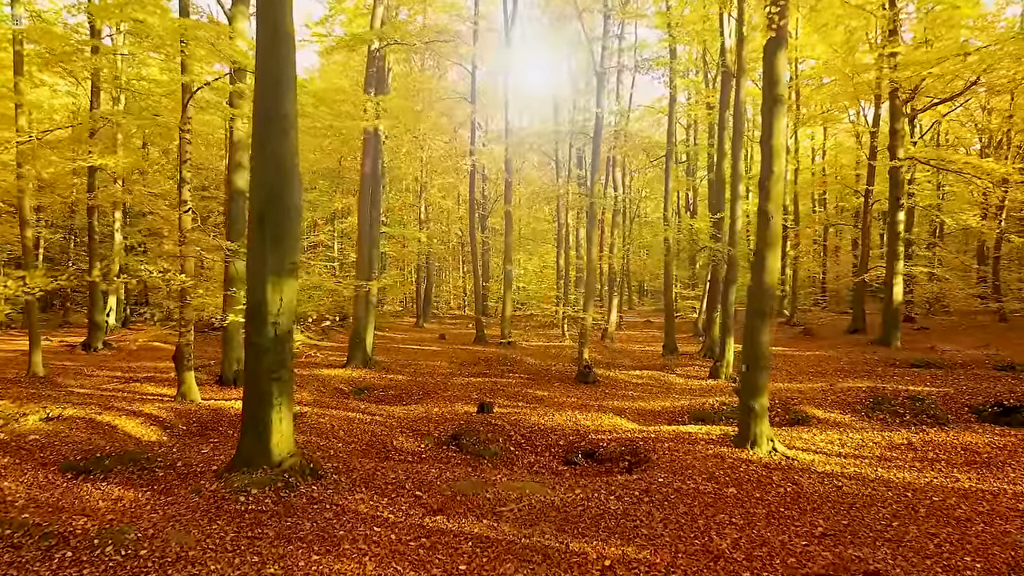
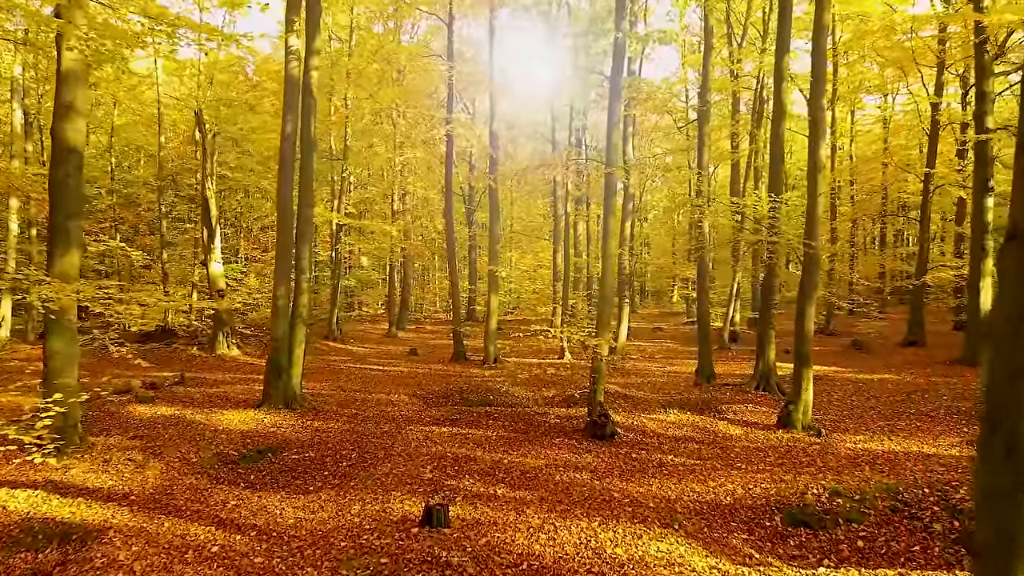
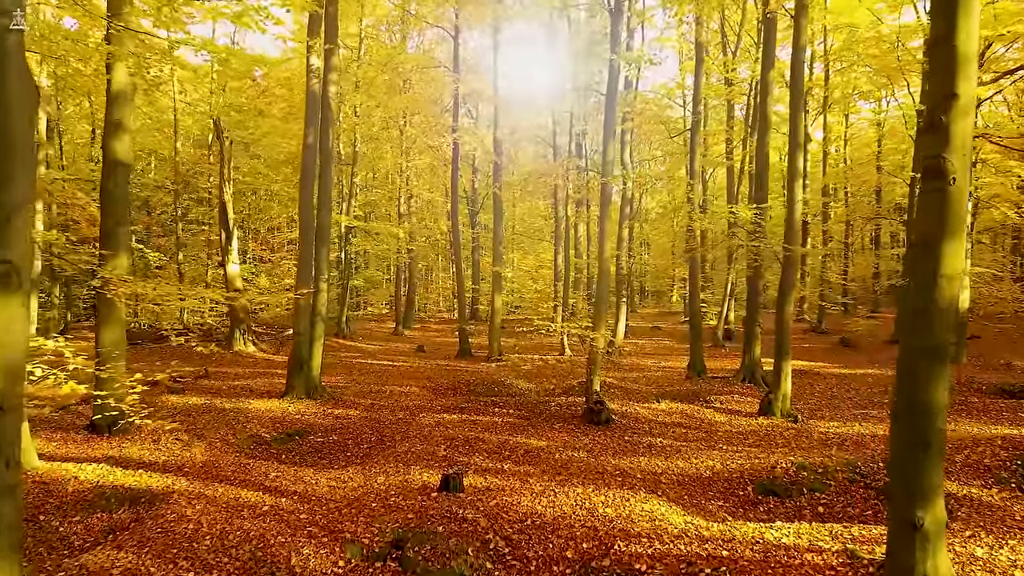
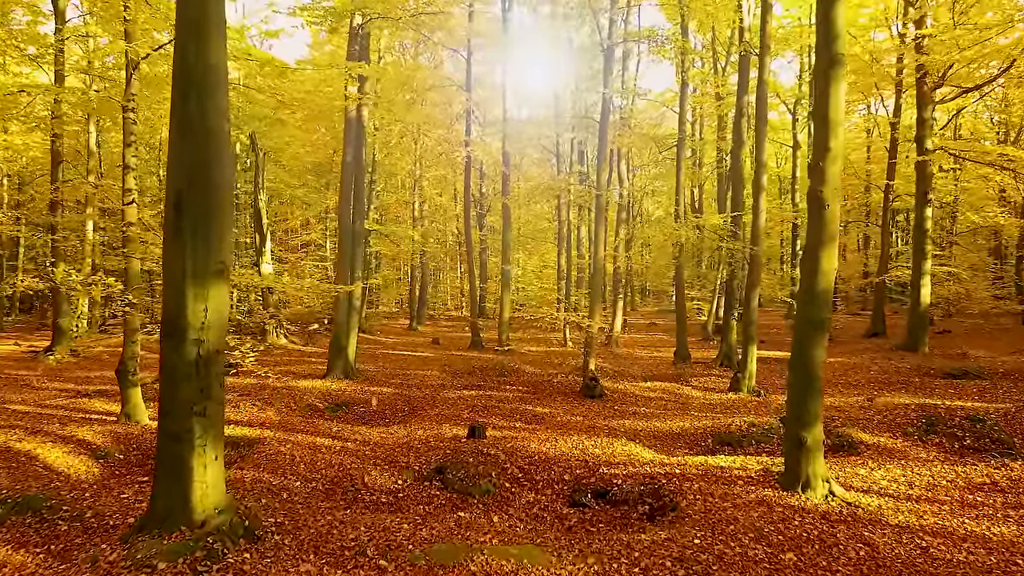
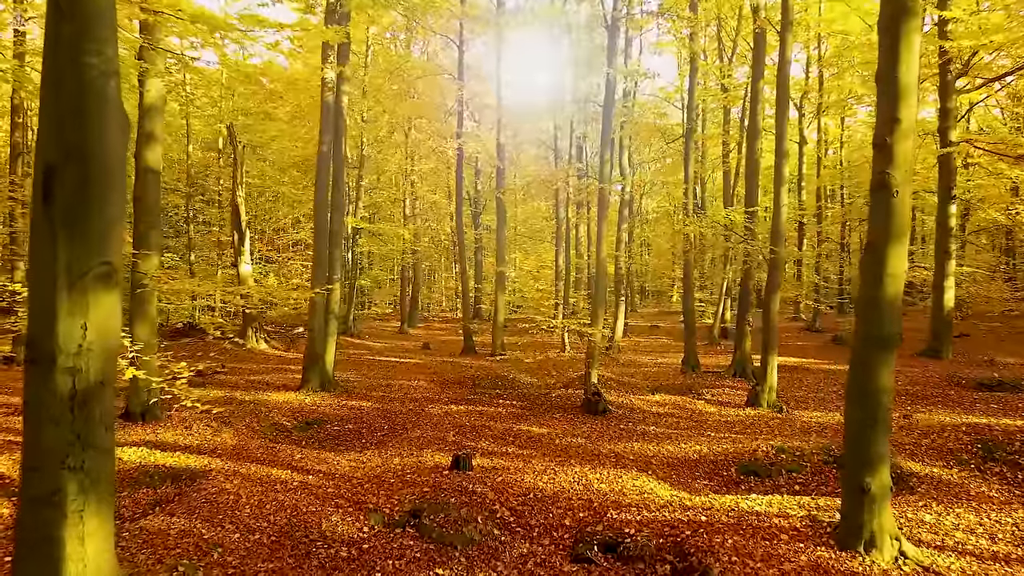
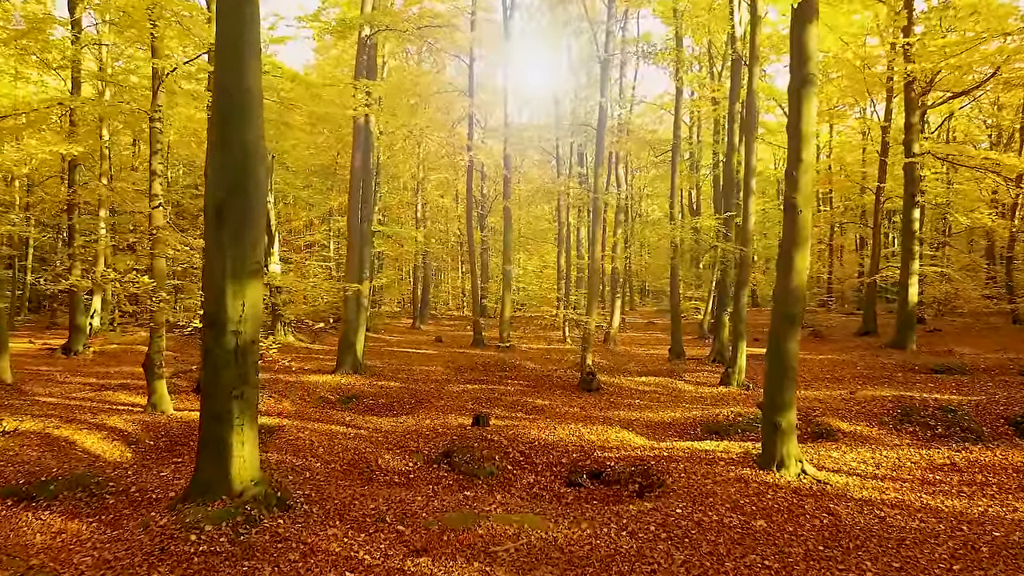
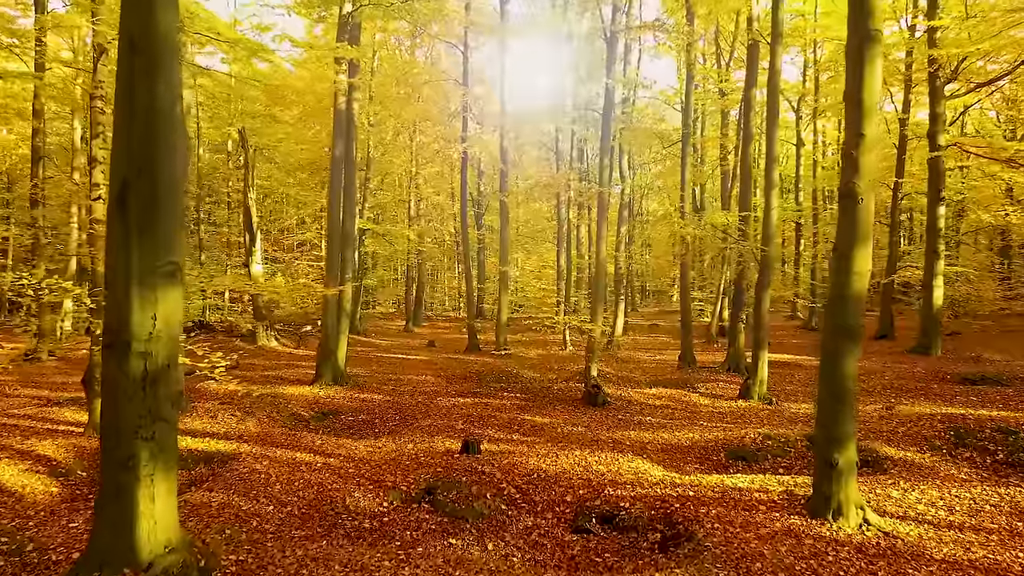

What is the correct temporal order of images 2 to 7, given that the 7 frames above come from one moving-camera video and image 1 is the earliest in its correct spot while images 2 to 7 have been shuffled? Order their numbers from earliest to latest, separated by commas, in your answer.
6, 4, 7, 5, 3, 2
